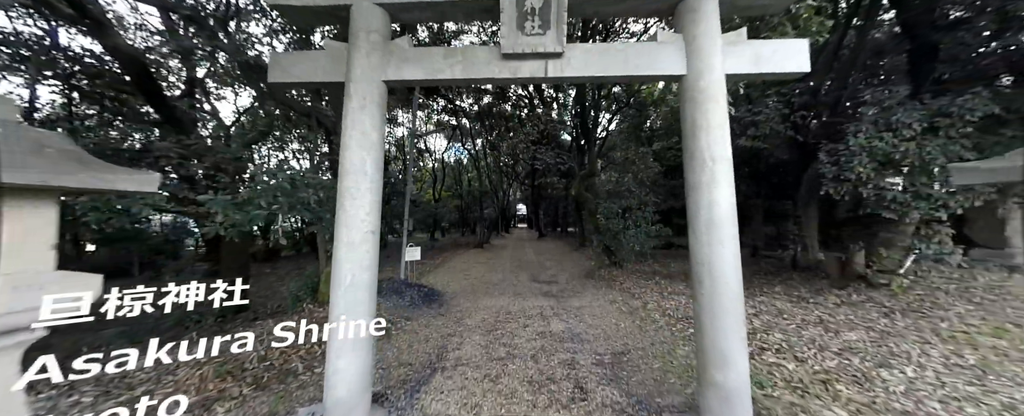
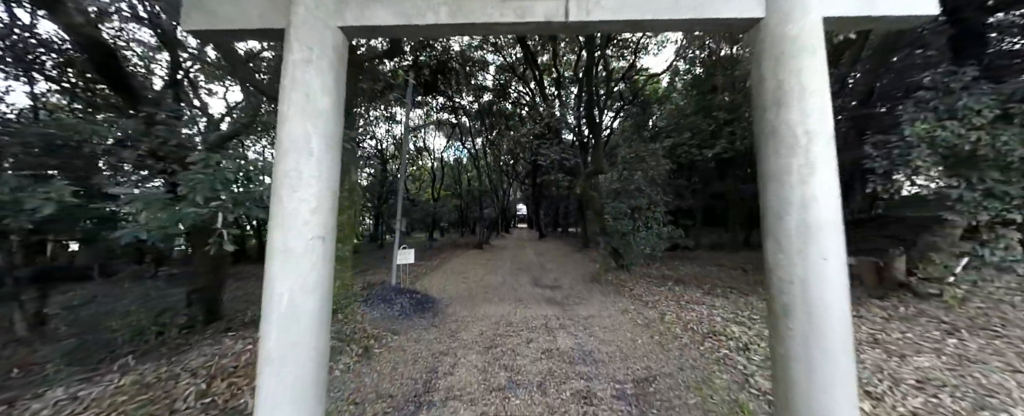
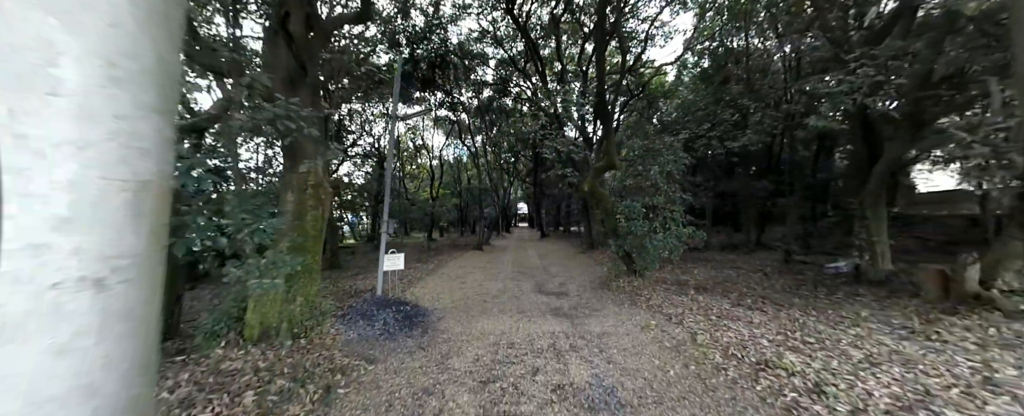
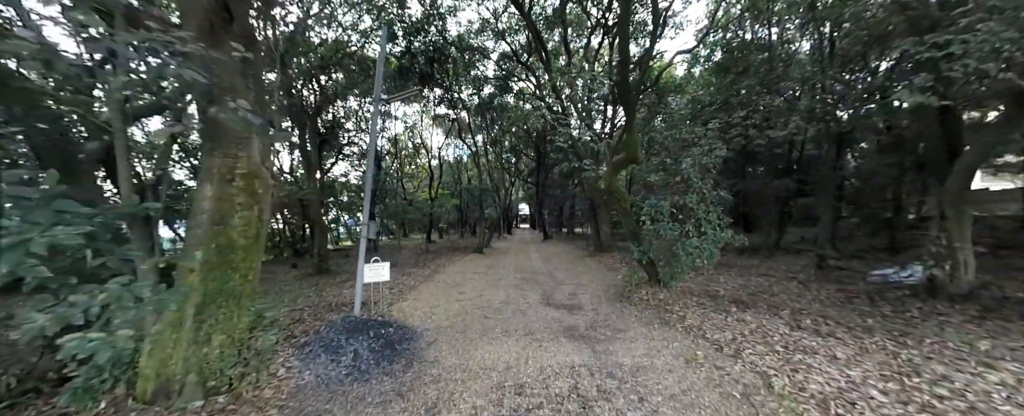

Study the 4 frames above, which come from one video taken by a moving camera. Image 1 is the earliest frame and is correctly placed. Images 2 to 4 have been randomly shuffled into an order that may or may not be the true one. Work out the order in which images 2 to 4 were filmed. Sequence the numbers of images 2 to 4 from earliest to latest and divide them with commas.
2, 3, 4
